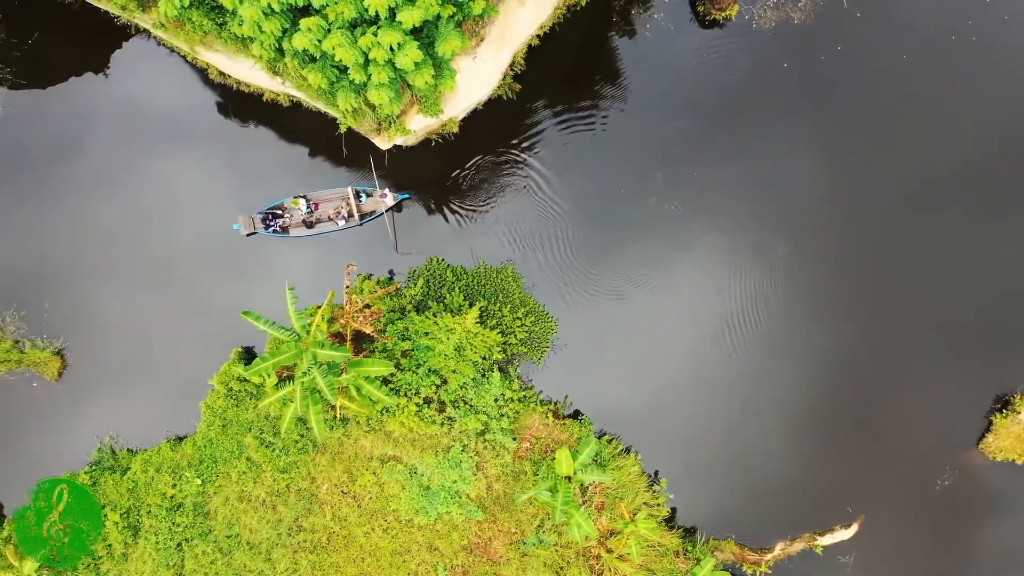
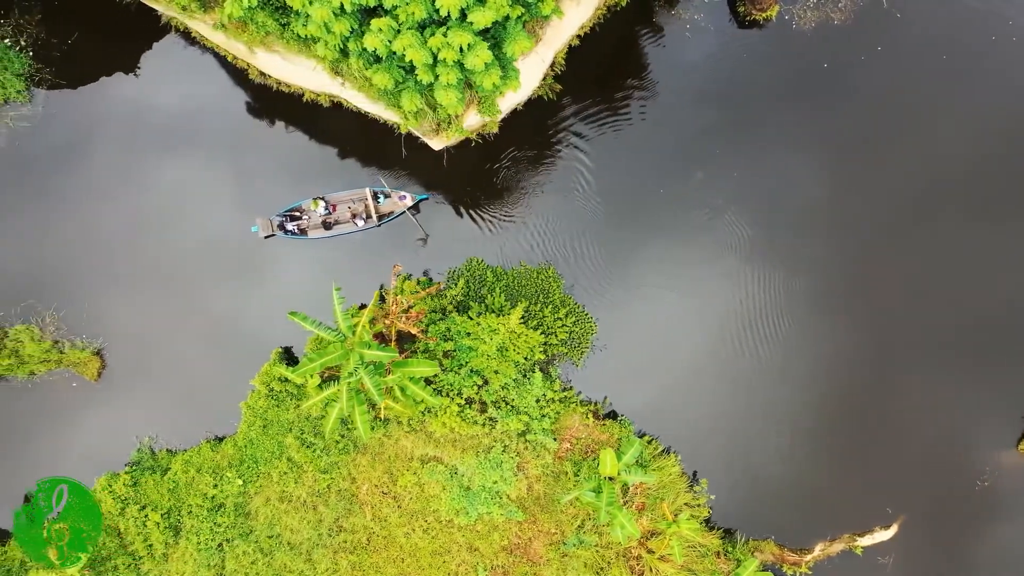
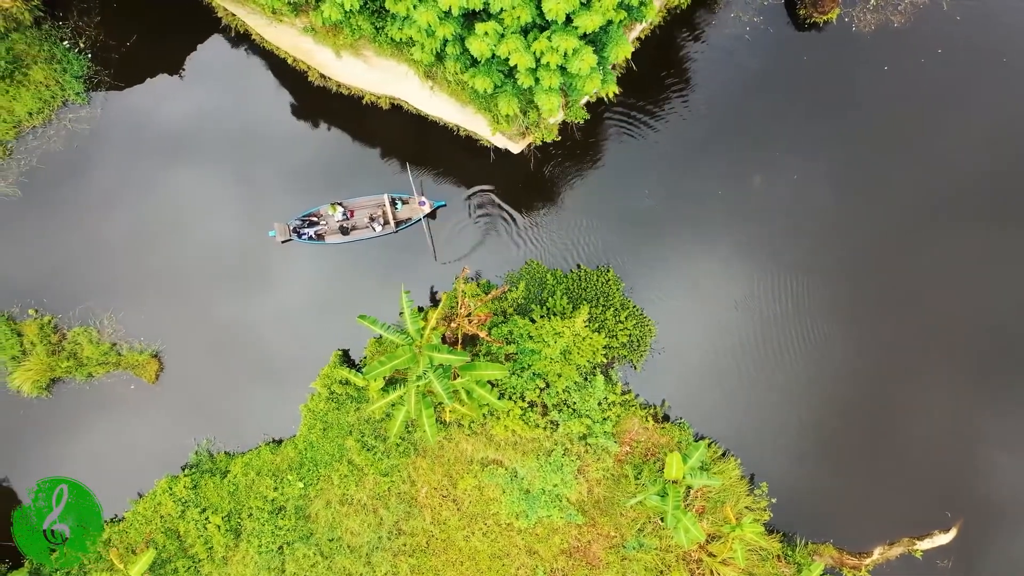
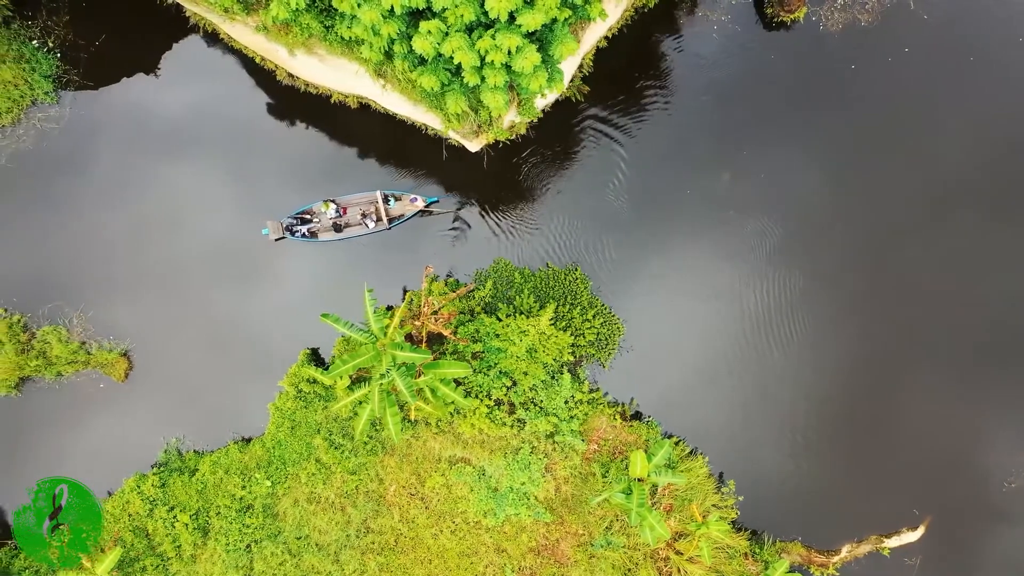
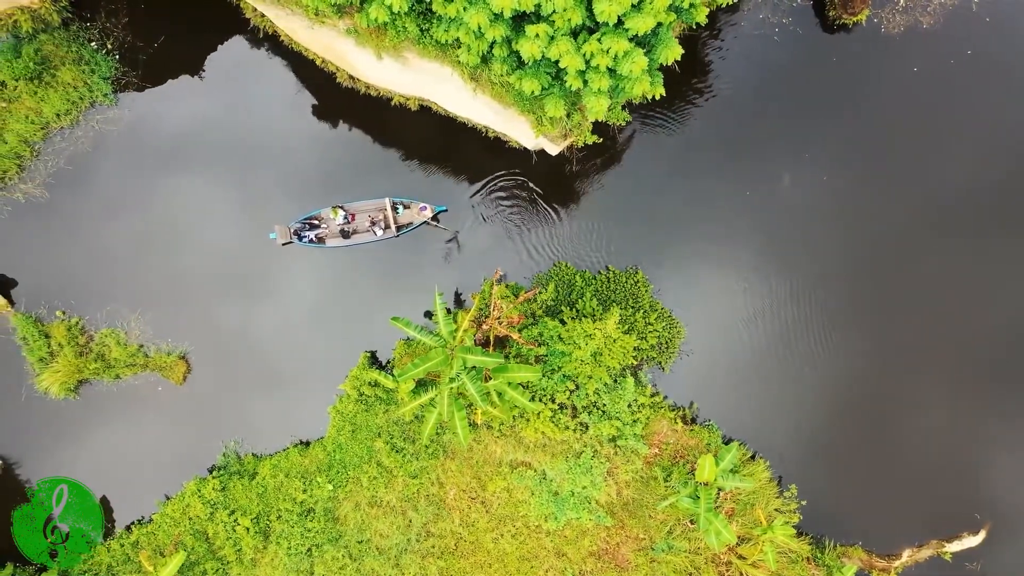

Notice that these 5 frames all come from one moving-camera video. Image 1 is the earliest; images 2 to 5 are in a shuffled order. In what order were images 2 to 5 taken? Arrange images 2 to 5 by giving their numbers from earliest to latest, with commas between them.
2, 4, 3, 5
